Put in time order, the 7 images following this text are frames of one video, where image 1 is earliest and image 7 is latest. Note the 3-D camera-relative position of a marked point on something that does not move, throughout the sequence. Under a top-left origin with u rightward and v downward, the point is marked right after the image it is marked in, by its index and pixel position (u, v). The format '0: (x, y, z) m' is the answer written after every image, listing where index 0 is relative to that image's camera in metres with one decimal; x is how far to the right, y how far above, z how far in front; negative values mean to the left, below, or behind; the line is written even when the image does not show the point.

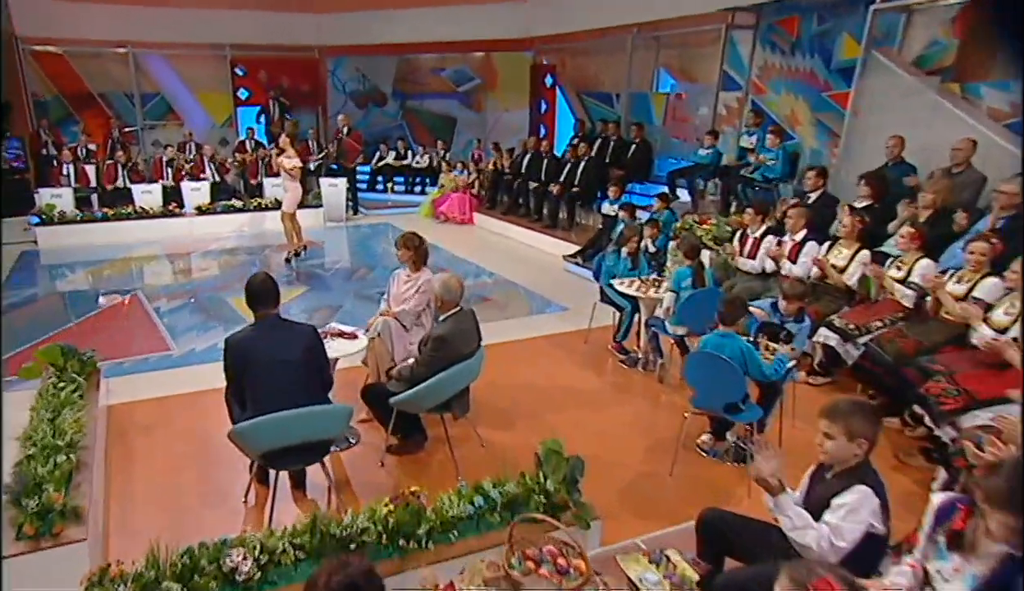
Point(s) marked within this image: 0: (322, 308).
0: (-1.7, -0.1, +7.6) m
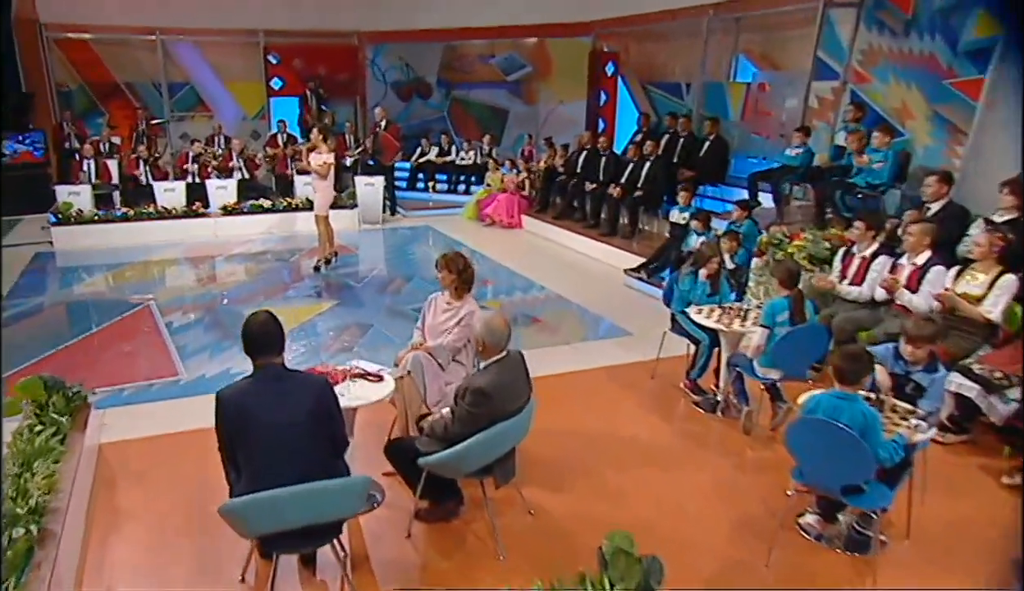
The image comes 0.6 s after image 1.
0: (-1.3, -0.2, +6.8) m
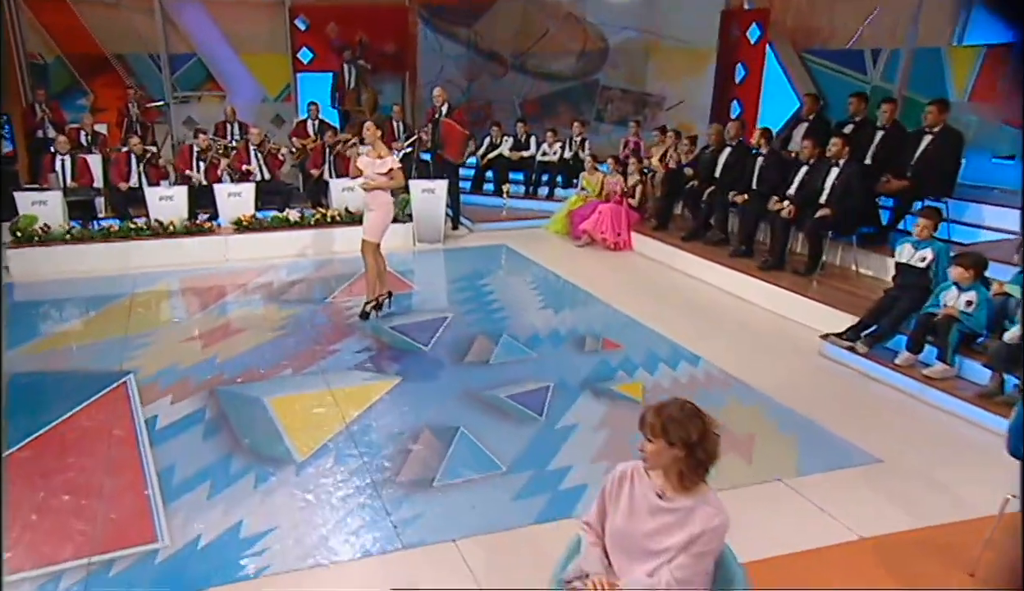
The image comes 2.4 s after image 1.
0: (-0.5, -0.7, +4.3) m
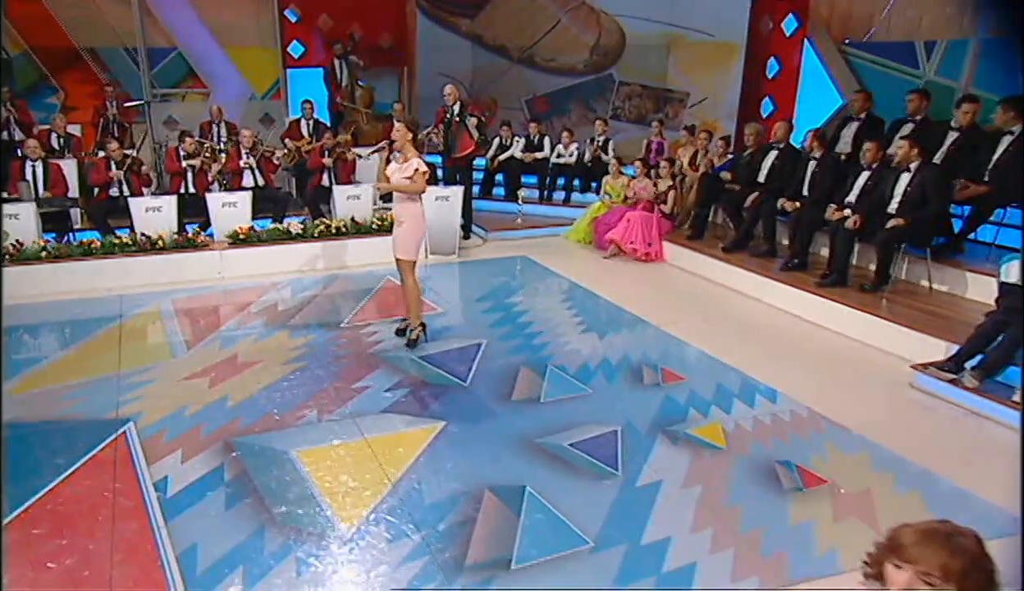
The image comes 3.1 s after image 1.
0: (-0.1, -0.9, +3.7) m
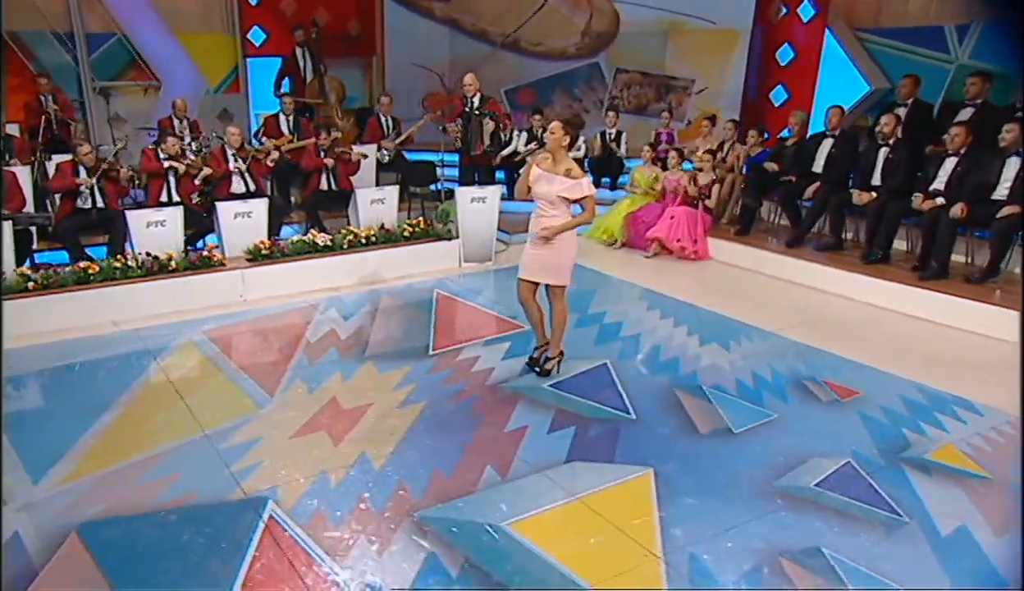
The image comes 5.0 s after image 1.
0: (+1.0, -0.9, +3.1) m
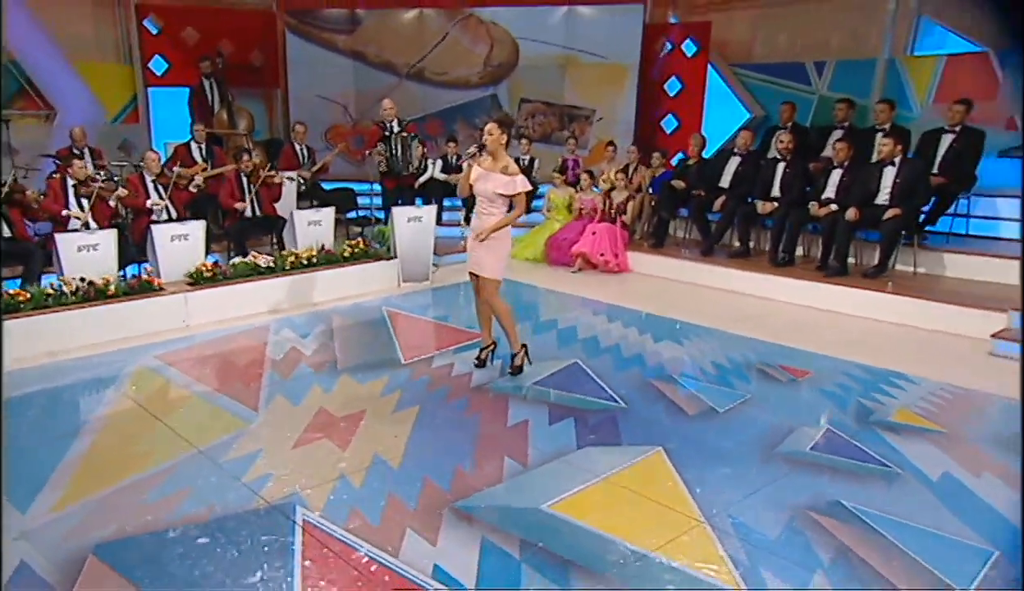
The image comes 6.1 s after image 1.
0: (+1.1, -0.8, +3.3) m
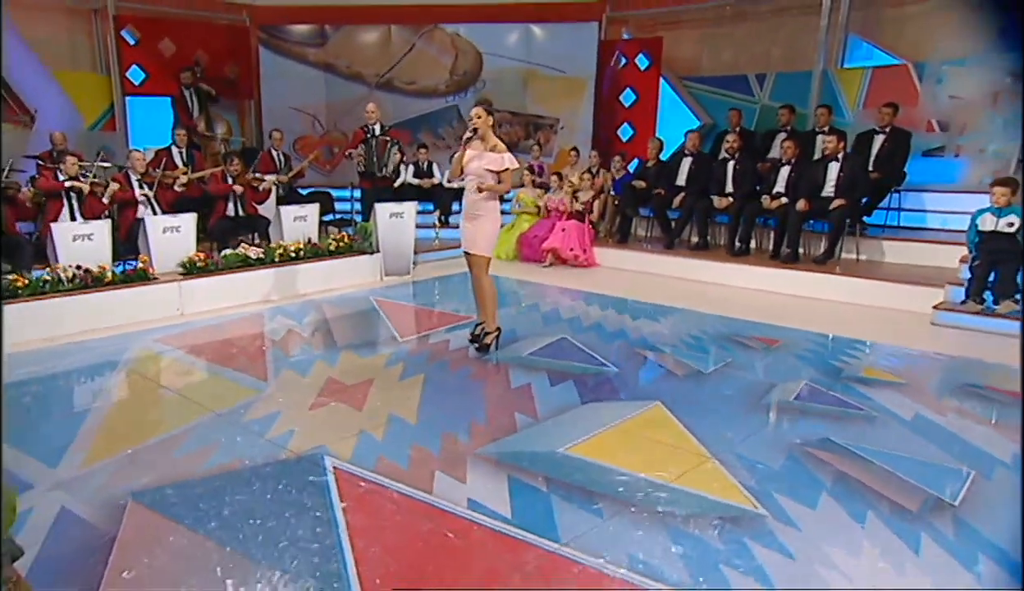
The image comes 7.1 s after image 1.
0: (+1.2, -0.6, +3.7) m
